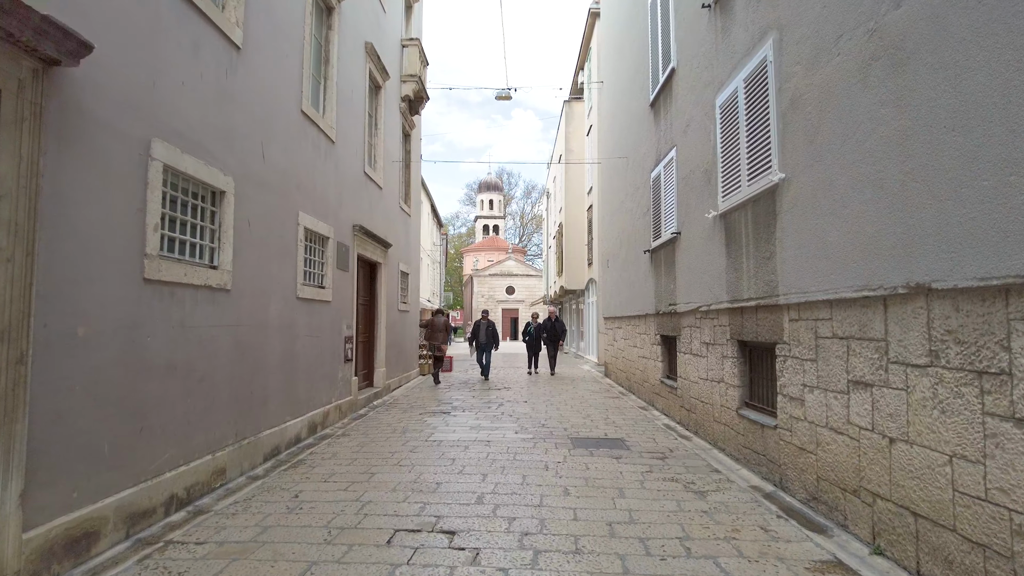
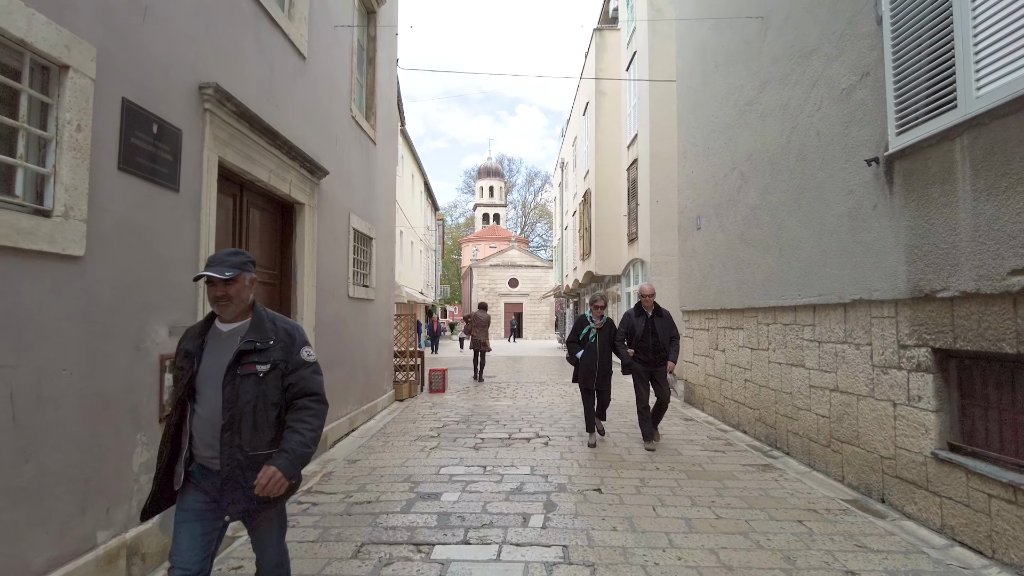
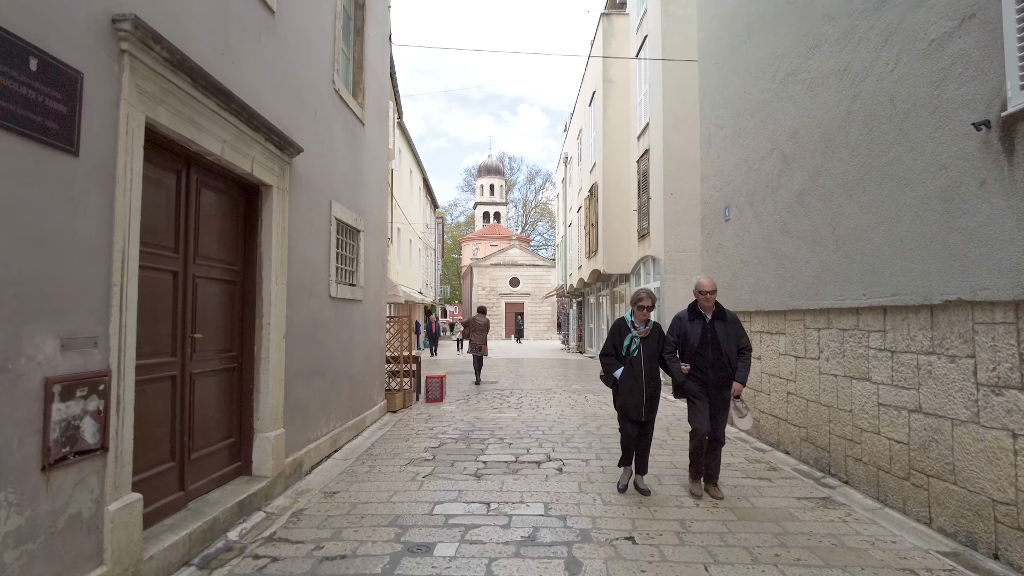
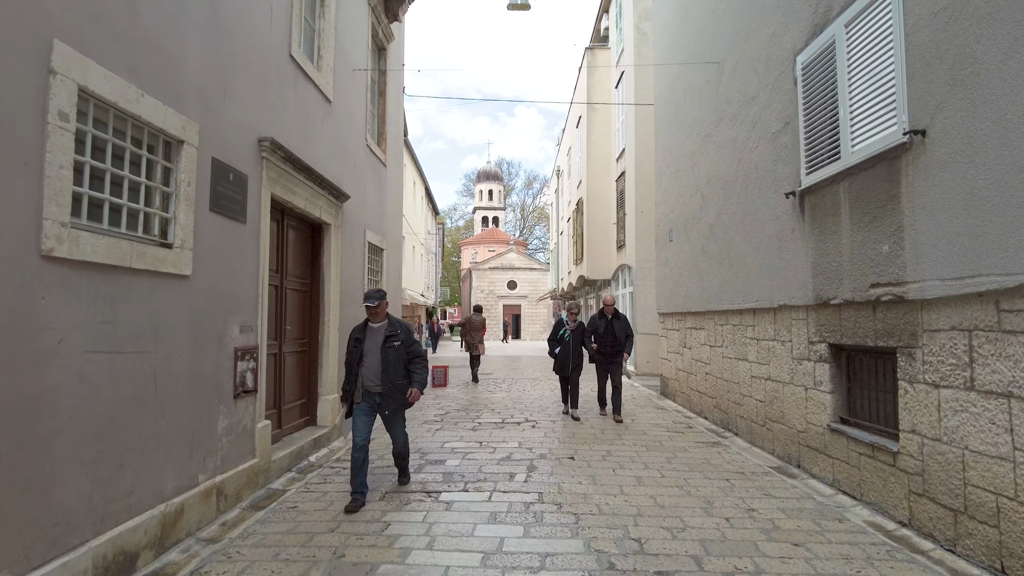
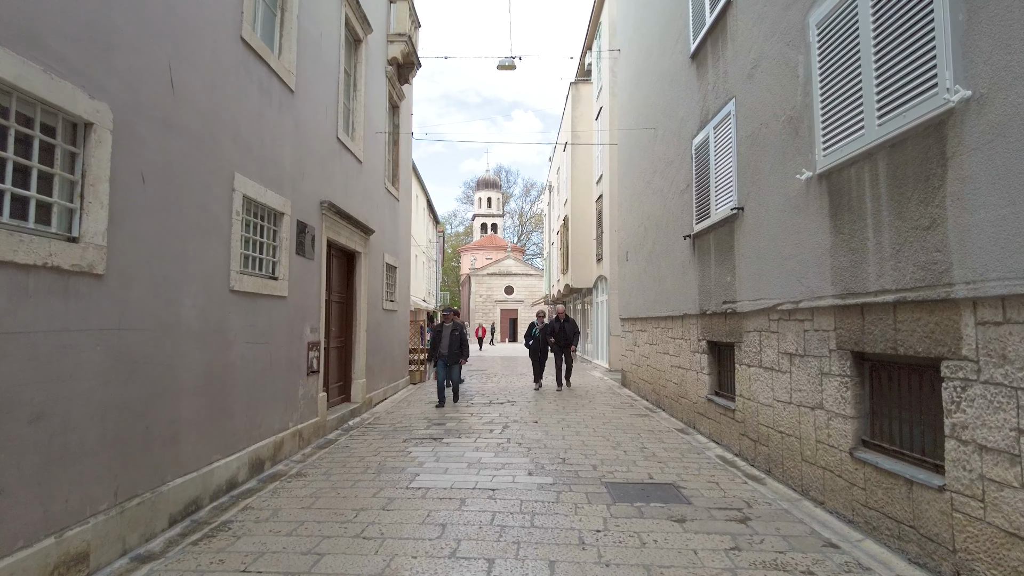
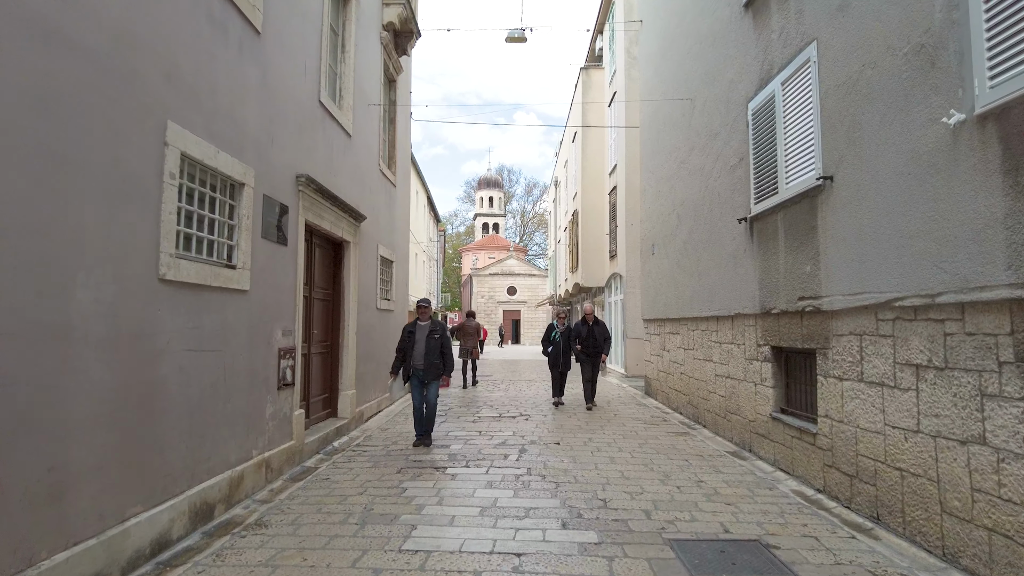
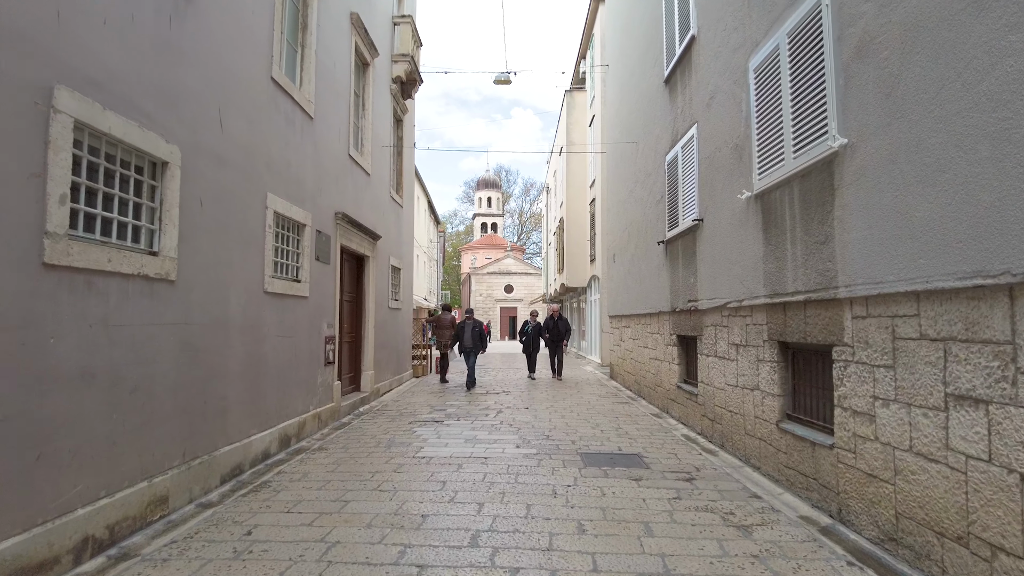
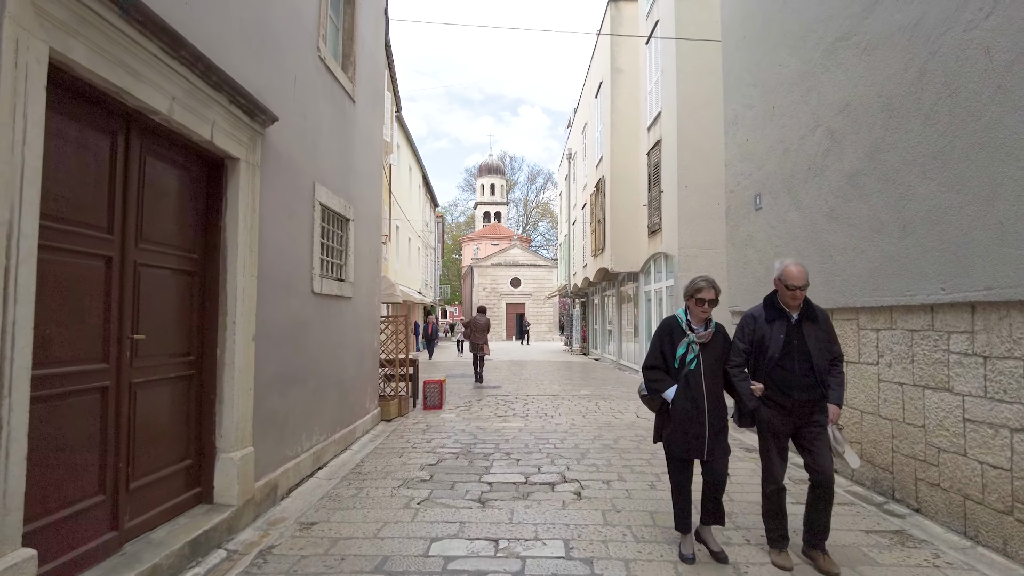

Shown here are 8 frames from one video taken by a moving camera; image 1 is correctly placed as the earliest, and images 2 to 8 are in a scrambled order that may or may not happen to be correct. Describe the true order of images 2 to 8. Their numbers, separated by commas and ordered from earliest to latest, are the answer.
7, 5, 6, 4, 2, 3, 8
